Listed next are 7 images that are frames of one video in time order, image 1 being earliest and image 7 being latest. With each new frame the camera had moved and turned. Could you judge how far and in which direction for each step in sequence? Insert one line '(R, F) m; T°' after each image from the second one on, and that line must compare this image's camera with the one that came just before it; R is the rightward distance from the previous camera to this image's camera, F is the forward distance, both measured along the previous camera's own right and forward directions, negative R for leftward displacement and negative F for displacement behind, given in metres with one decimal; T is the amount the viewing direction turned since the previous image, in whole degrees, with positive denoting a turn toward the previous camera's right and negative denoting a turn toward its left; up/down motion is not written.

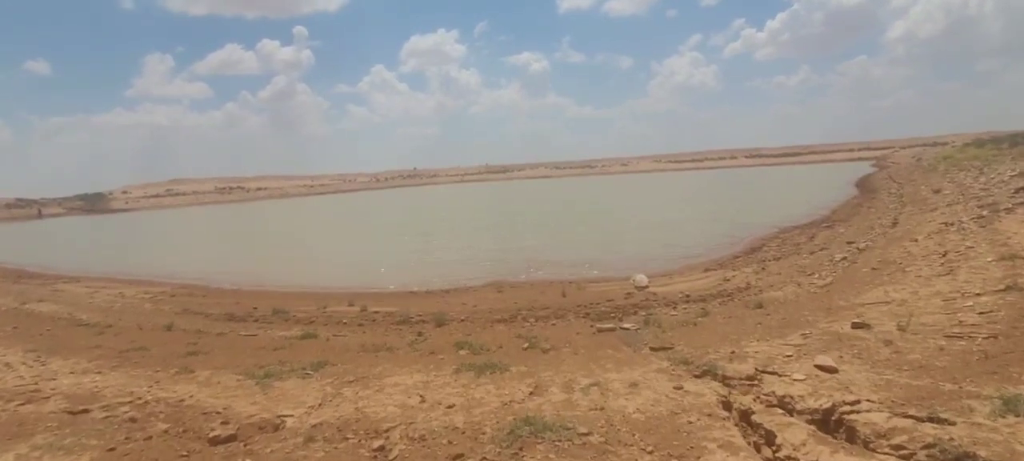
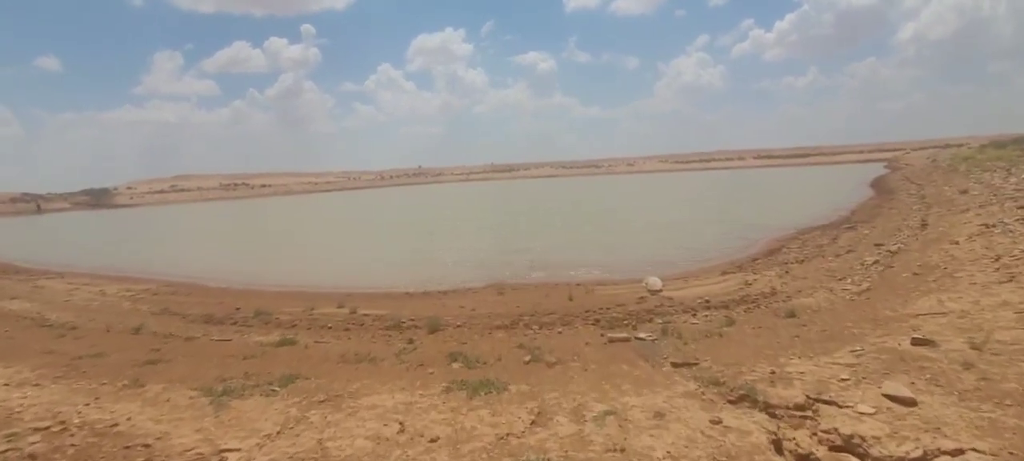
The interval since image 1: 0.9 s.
(+0.1, +1.4) m; -1°
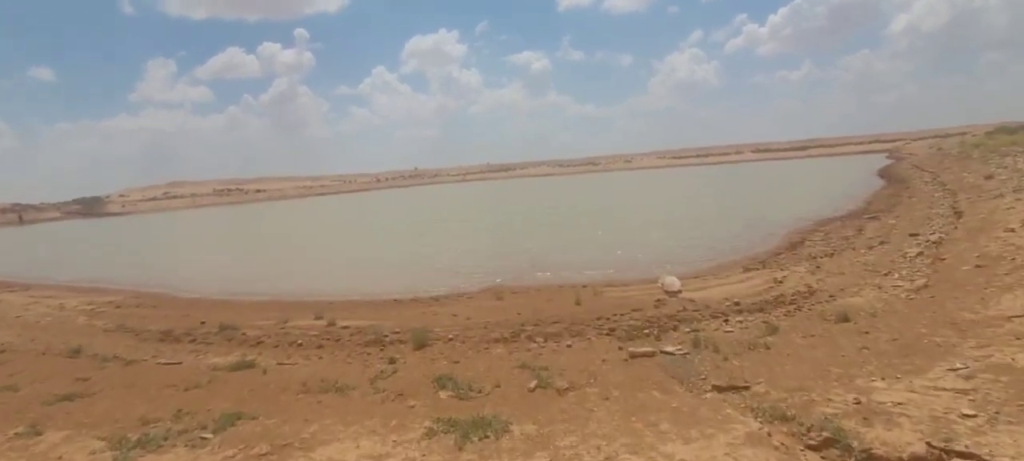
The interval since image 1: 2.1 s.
(0.0, +1.9) m; 0°
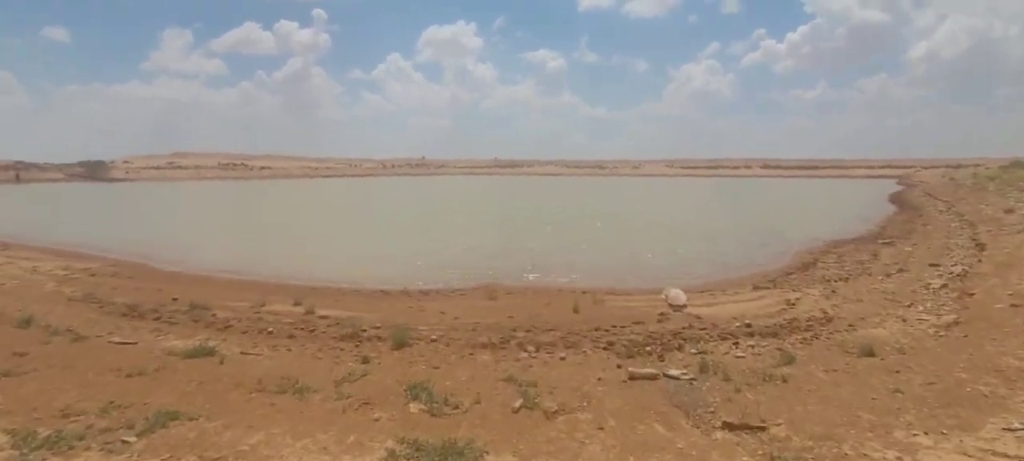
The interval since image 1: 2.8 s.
(+0.1, +1.0) m; 0°
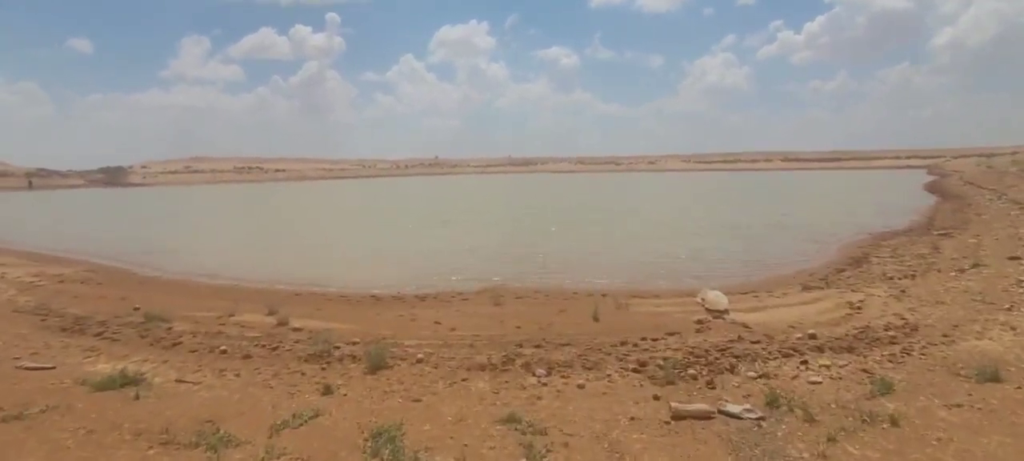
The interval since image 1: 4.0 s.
(+0.2, +2.1) m; -2°
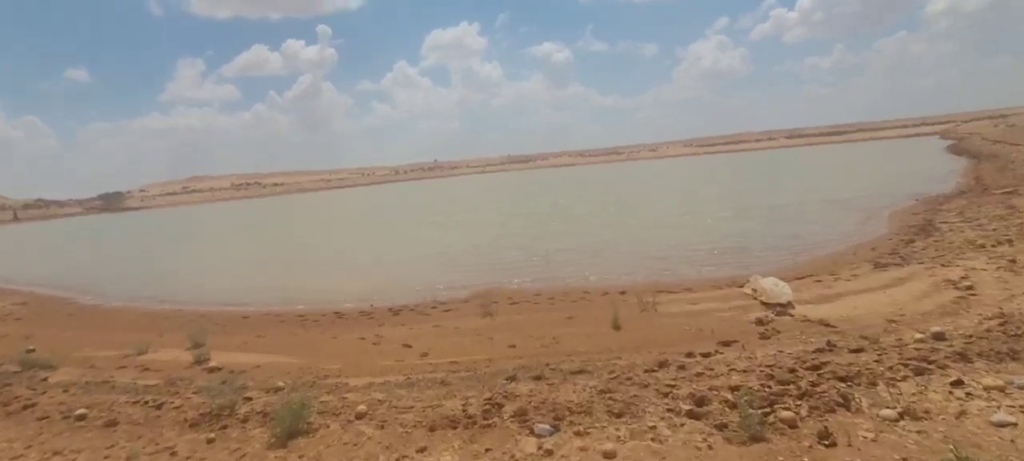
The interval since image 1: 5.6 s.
(+0.3, +2.8) m; -1°
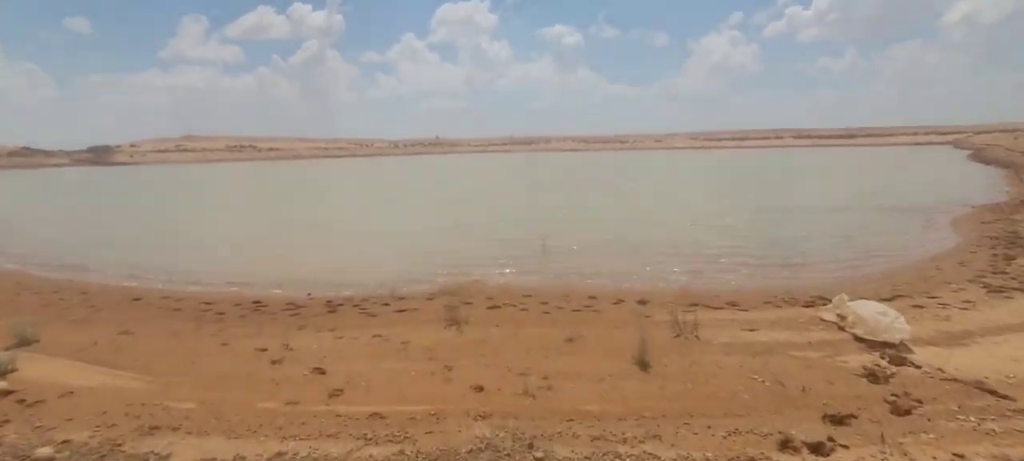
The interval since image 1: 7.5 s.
(+0.2, +3.0) m; 0°
